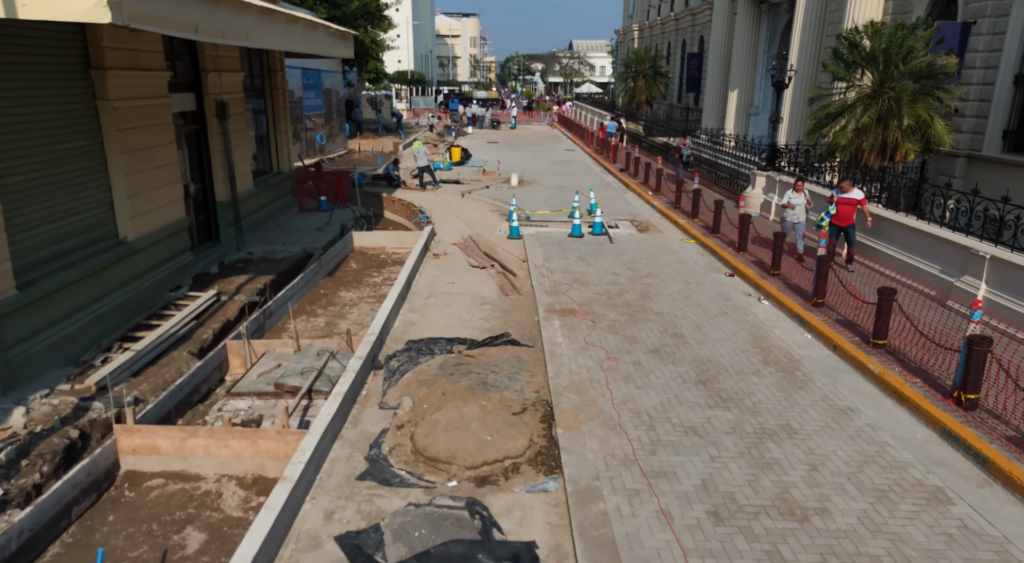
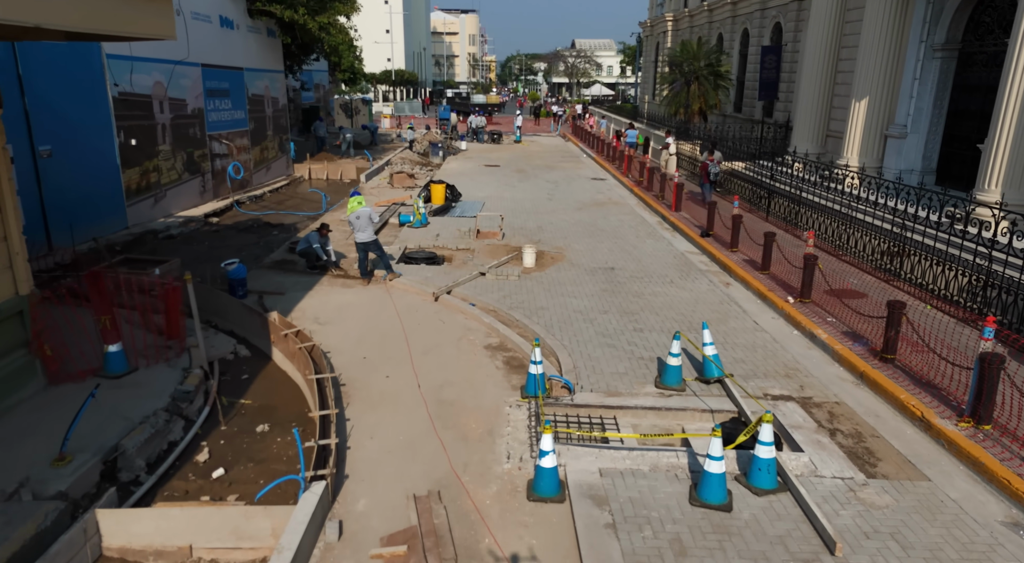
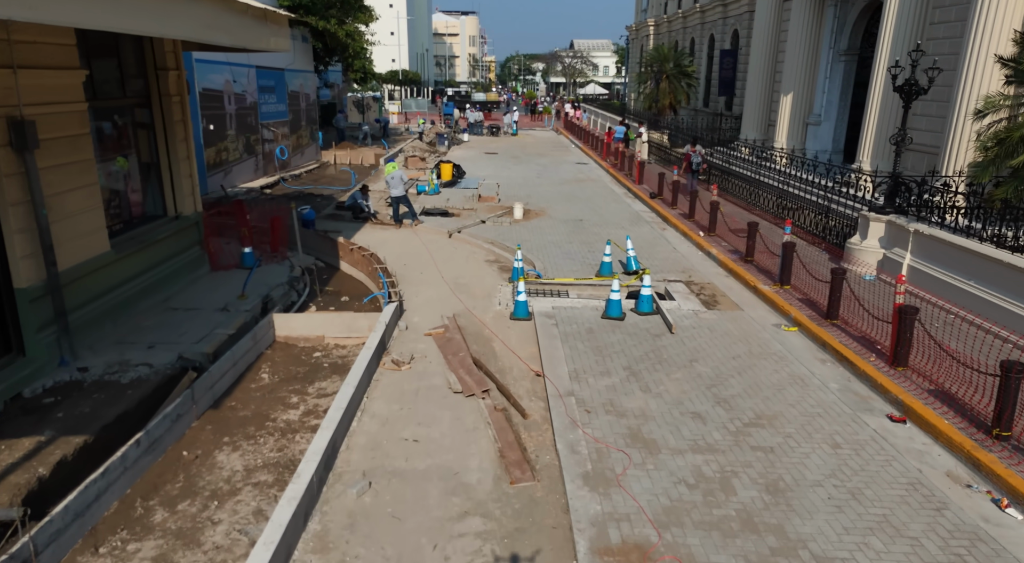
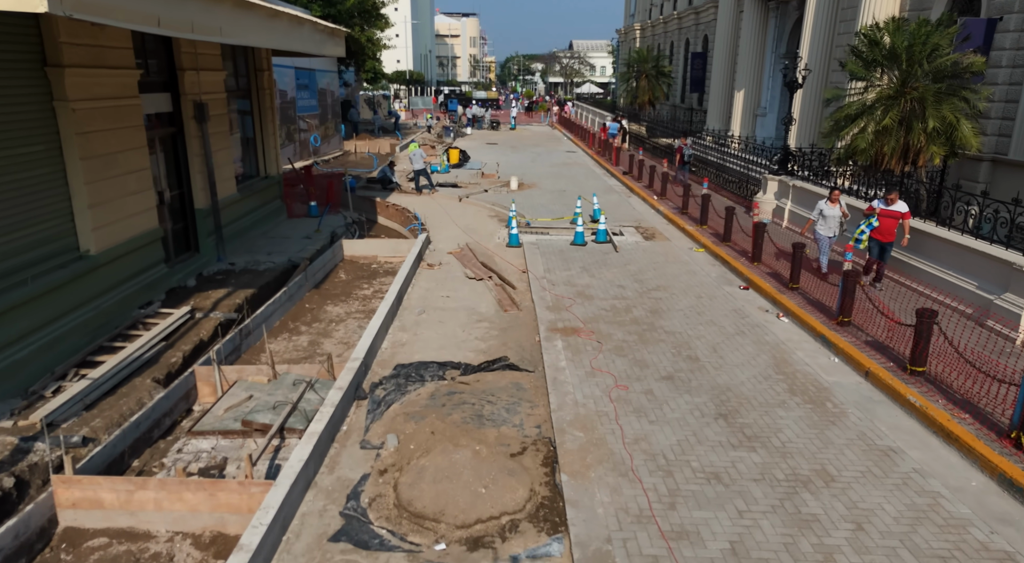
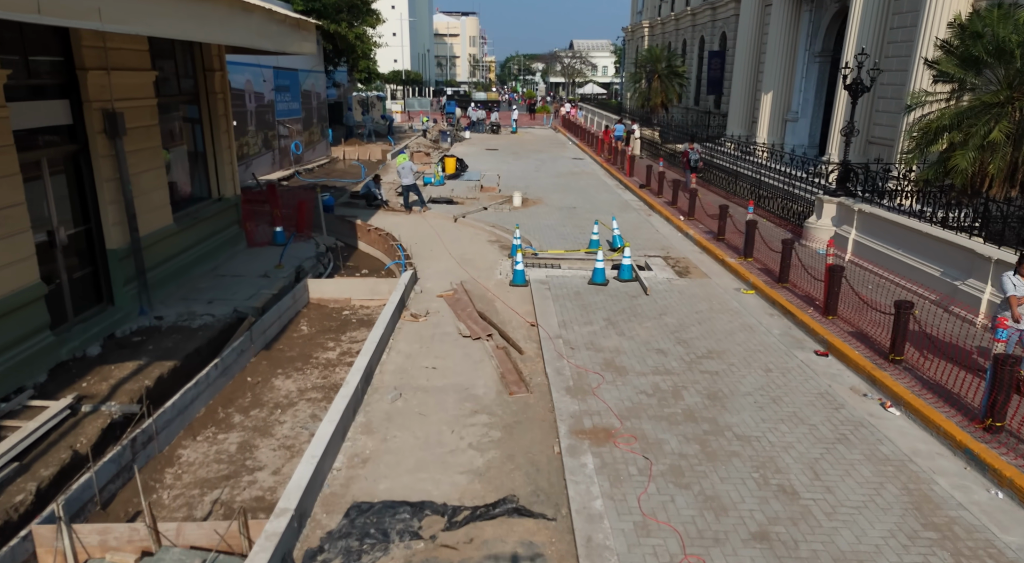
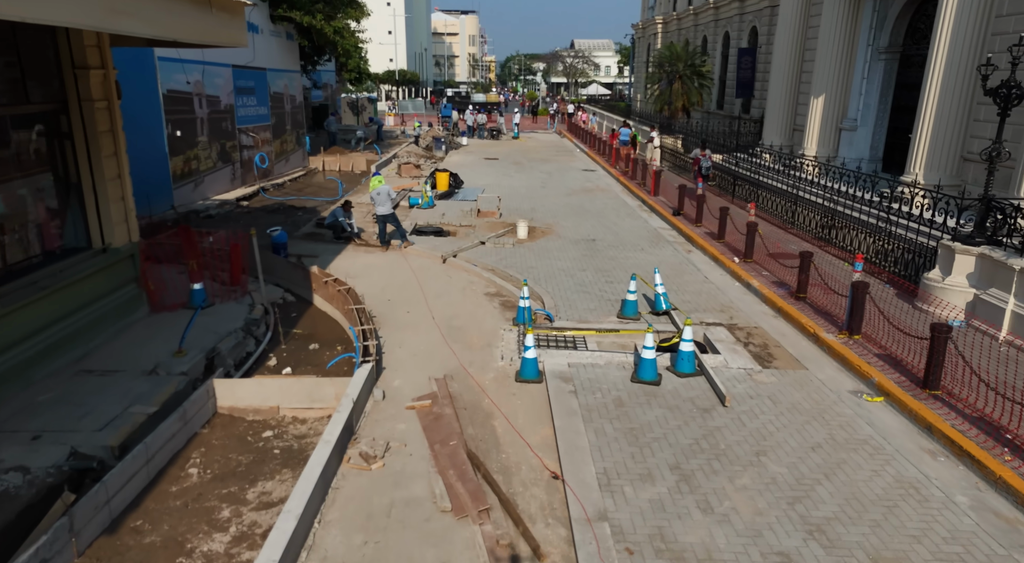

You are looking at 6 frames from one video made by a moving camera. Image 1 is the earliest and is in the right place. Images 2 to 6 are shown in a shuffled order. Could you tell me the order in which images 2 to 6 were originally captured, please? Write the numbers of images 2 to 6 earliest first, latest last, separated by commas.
4, 5, 3, 6, 2
